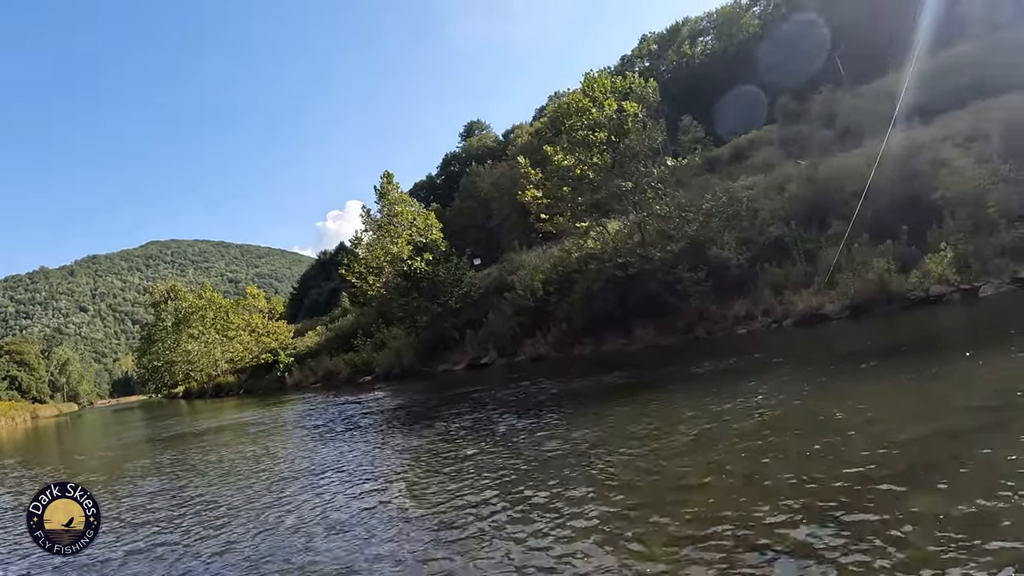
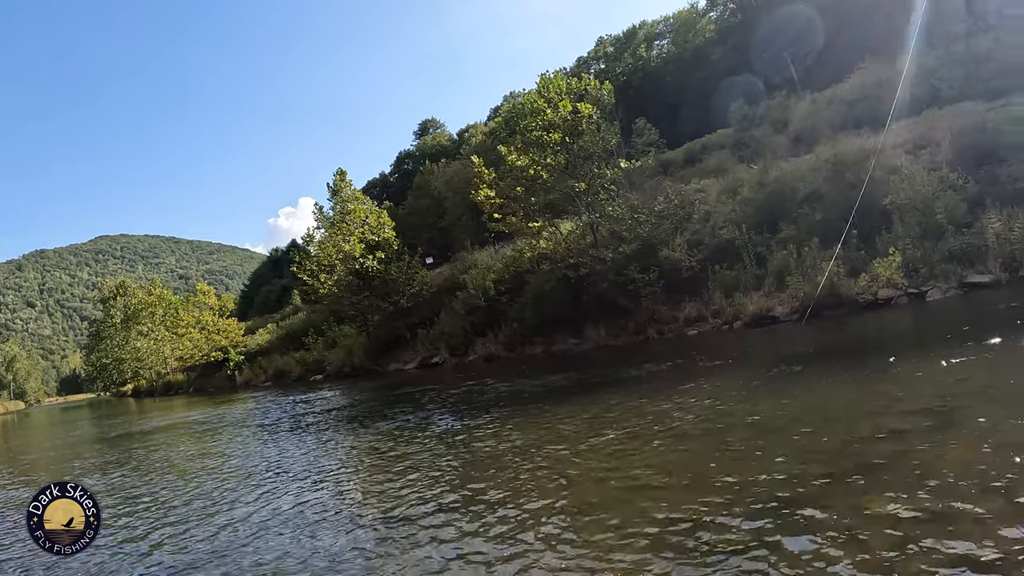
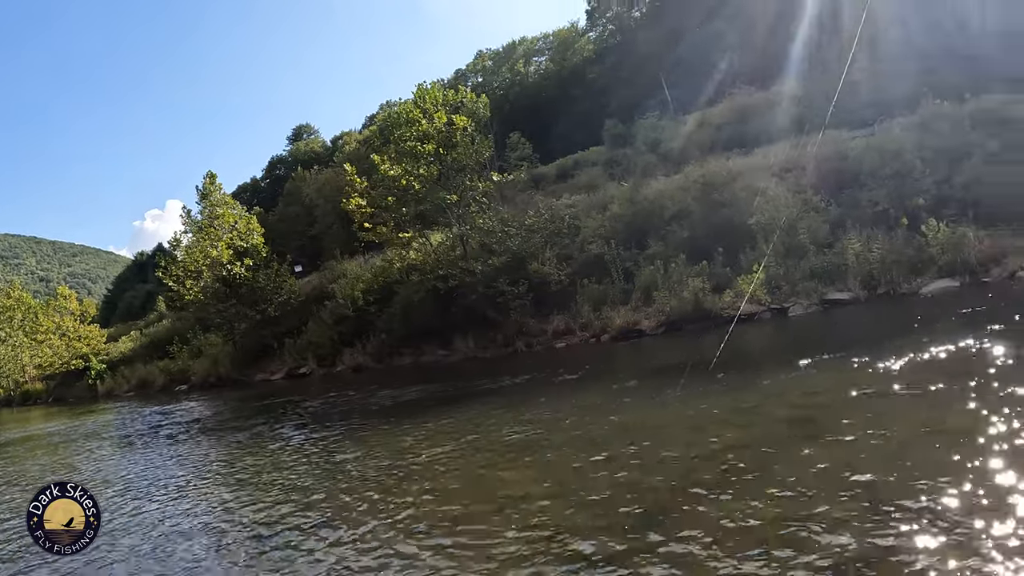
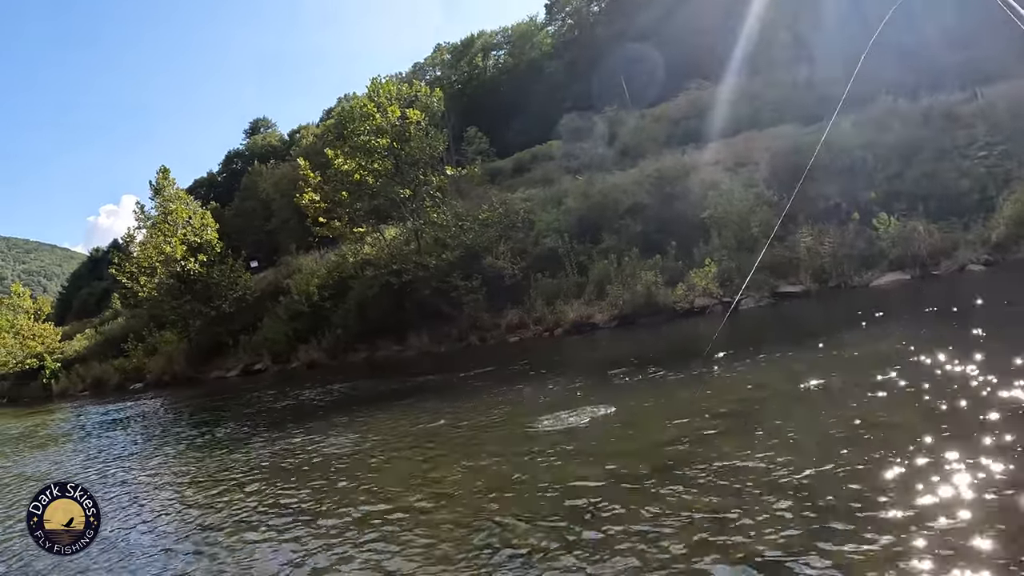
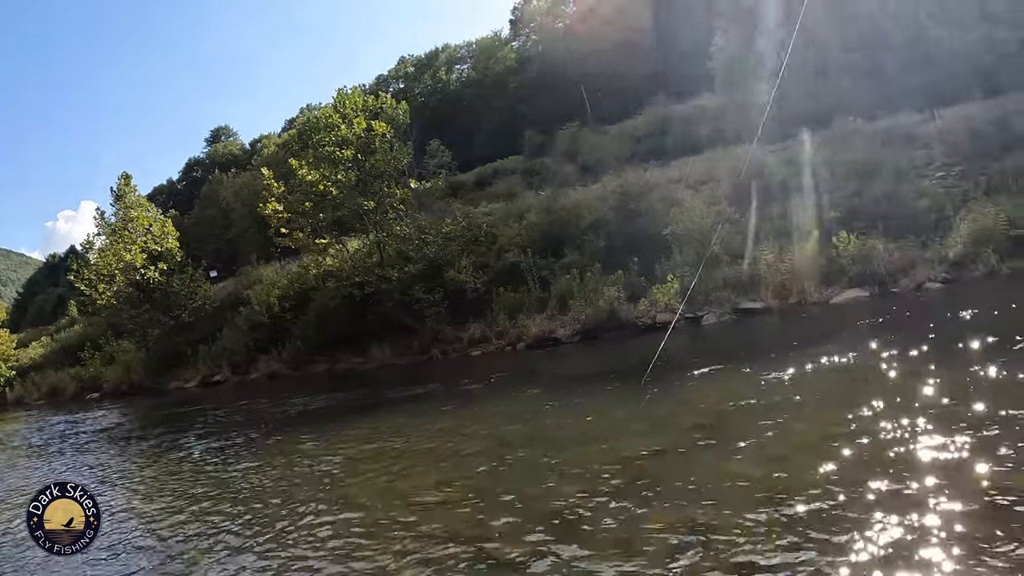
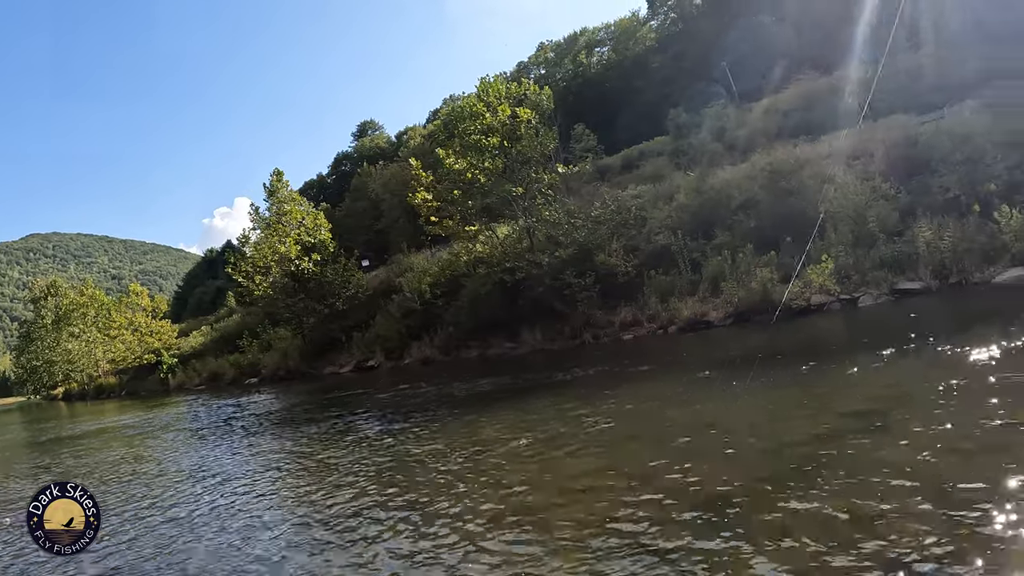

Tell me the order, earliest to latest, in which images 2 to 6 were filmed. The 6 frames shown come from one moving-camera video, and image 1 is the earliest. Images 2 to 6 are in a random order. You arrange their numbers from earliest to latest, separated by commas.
2, 6, 3, 5, 4
